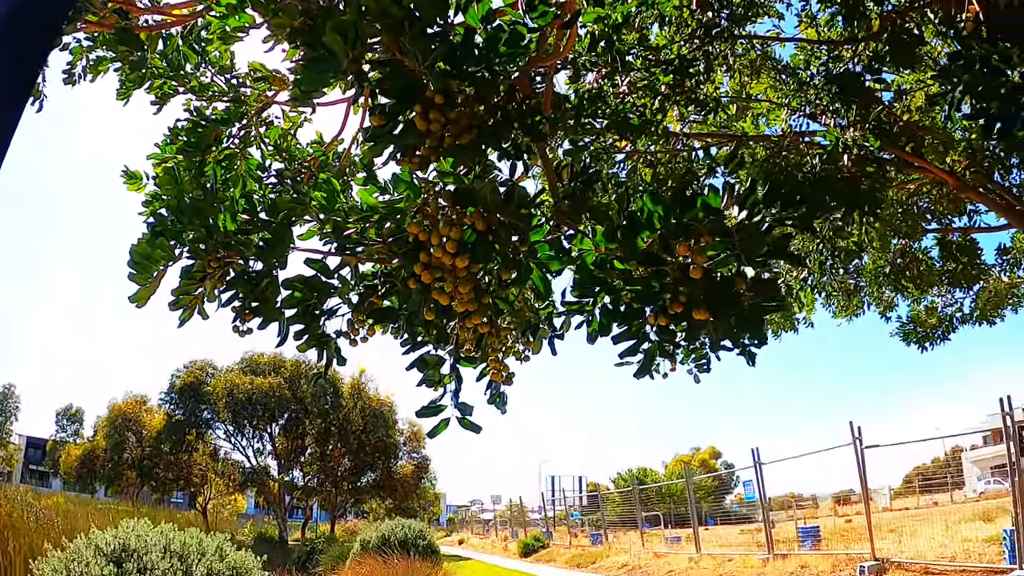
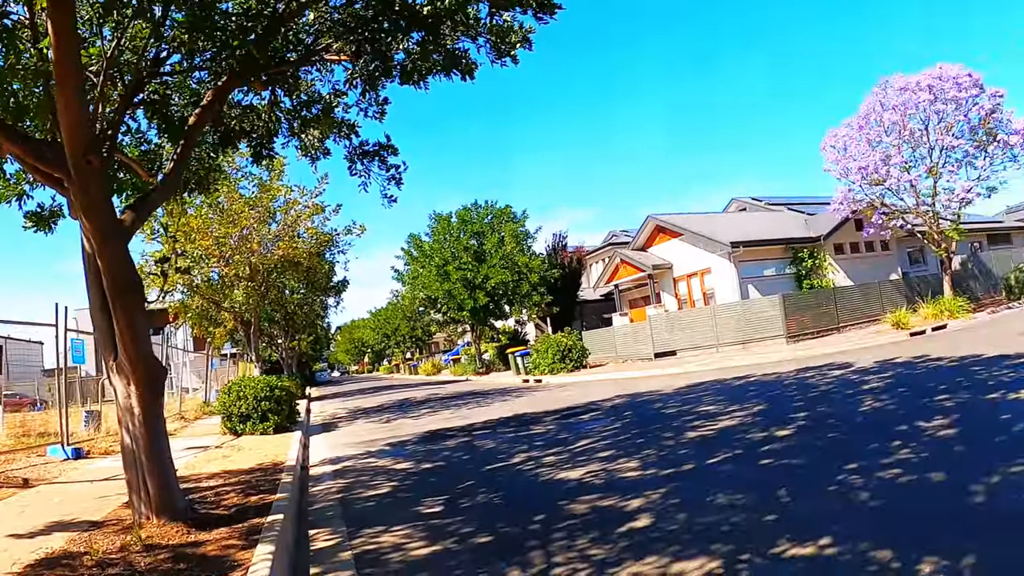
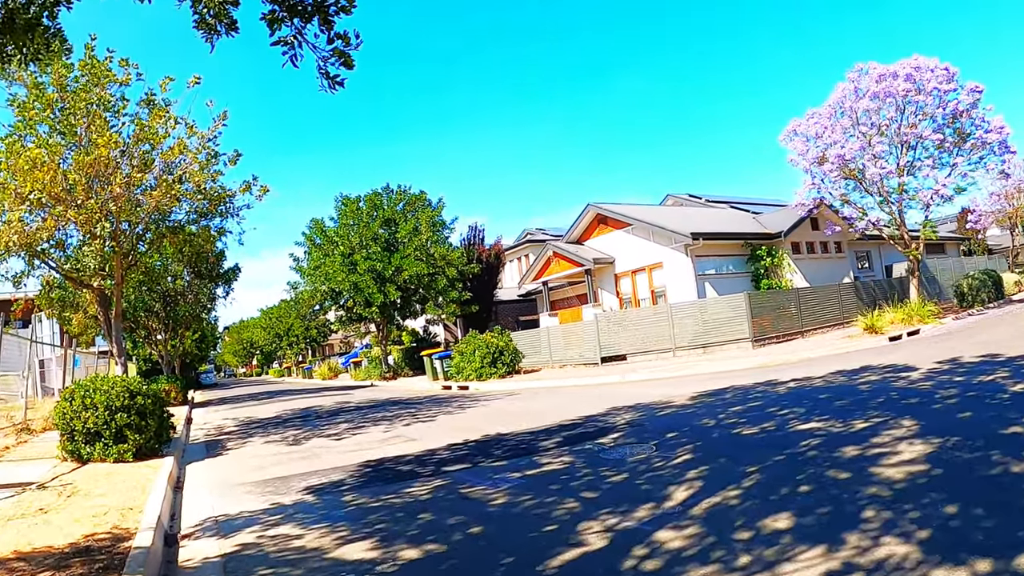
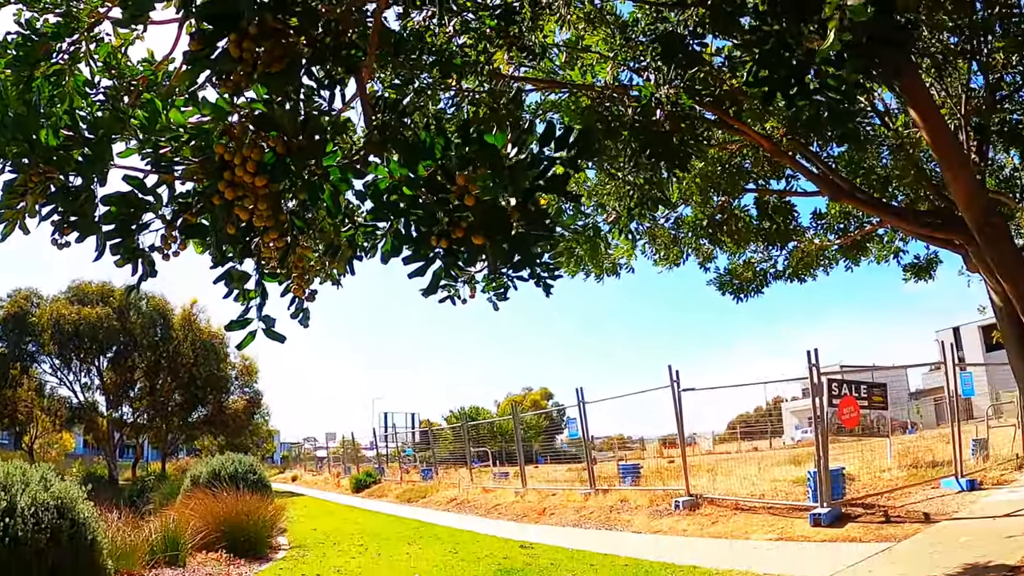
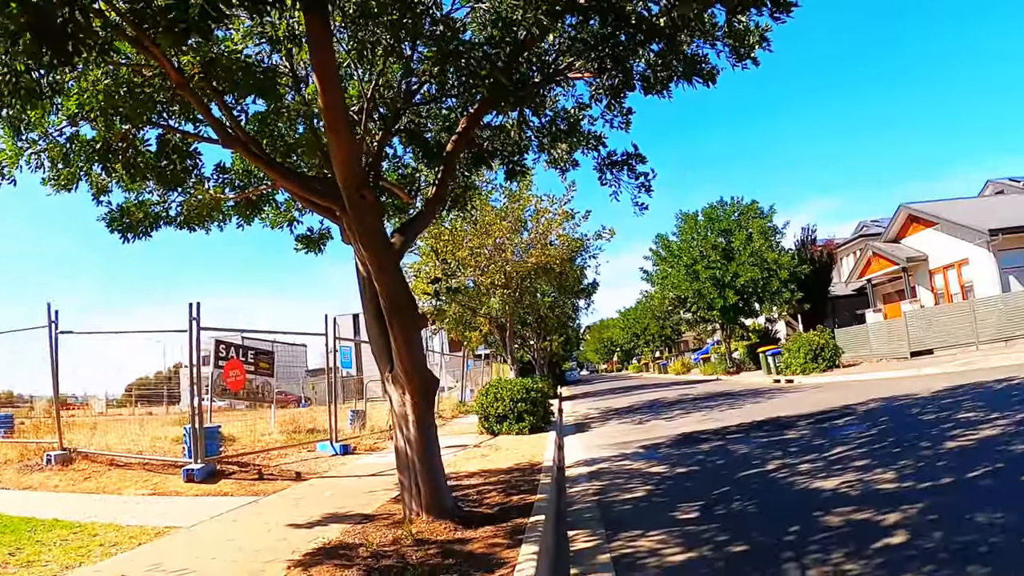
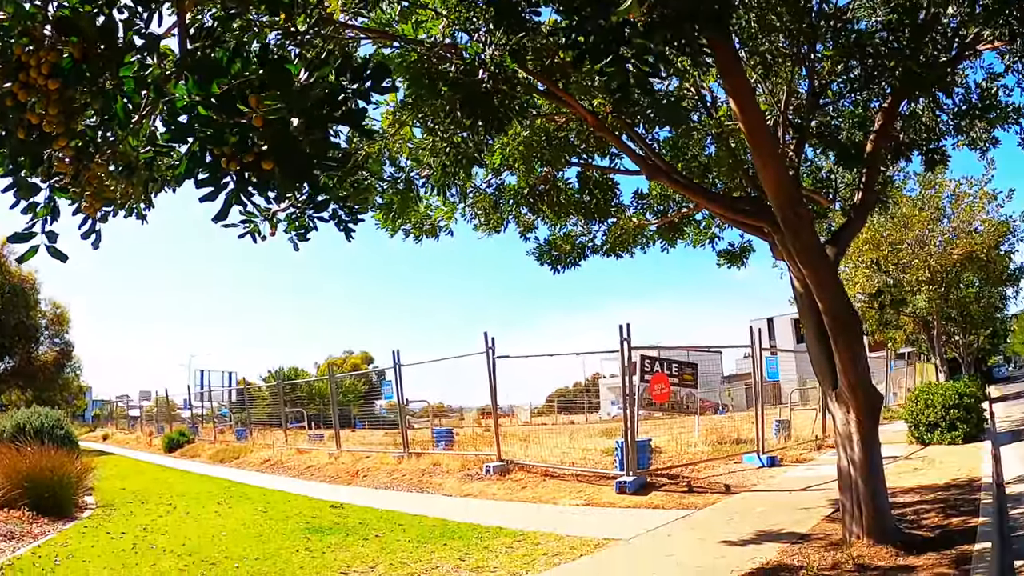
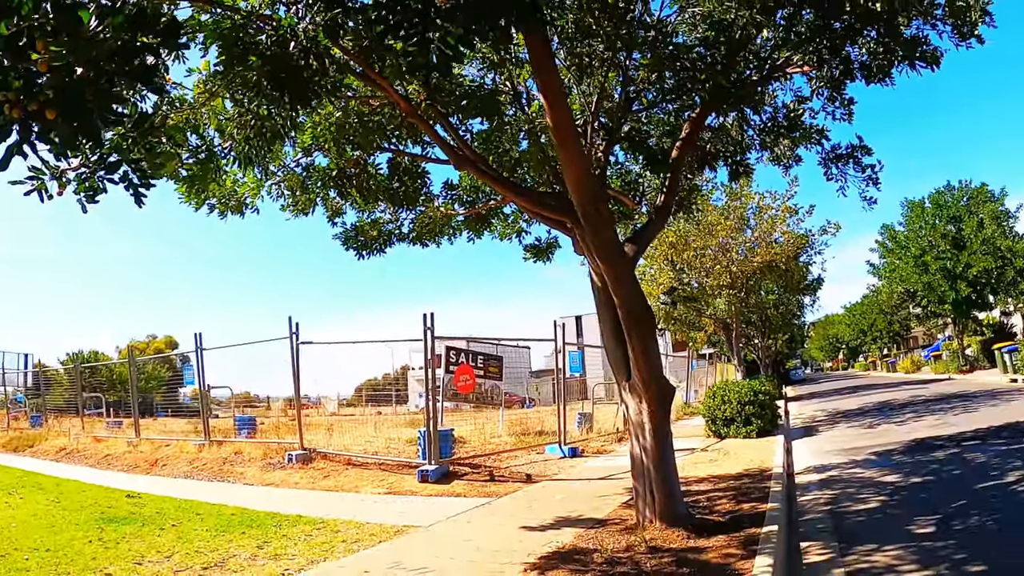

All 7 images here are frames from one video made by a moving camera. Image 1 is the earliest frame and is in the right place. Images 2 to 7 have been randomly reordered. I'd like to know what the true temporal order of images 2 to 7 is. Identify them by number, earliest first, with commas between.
4, 6, 7, 5, 2, 3
